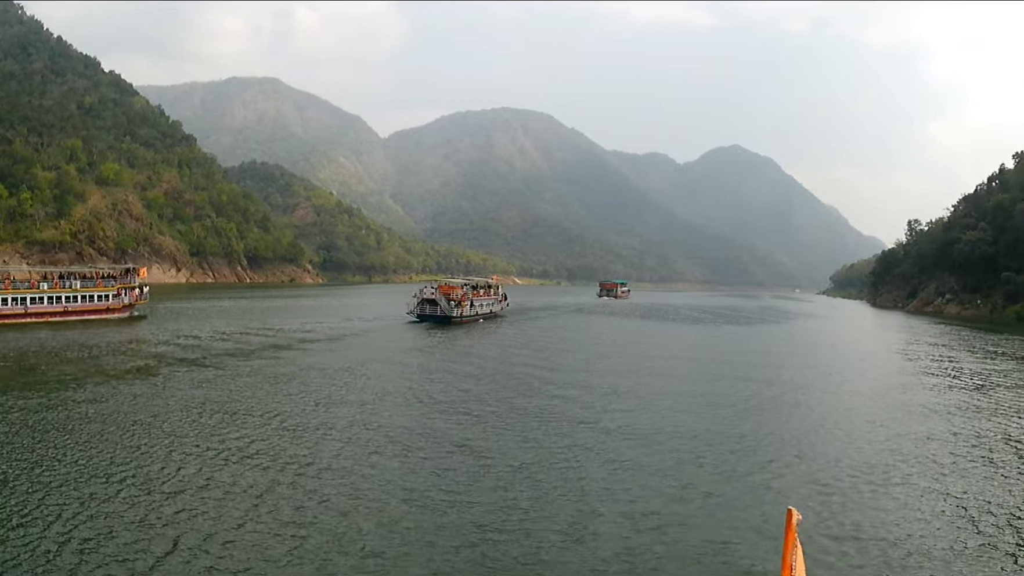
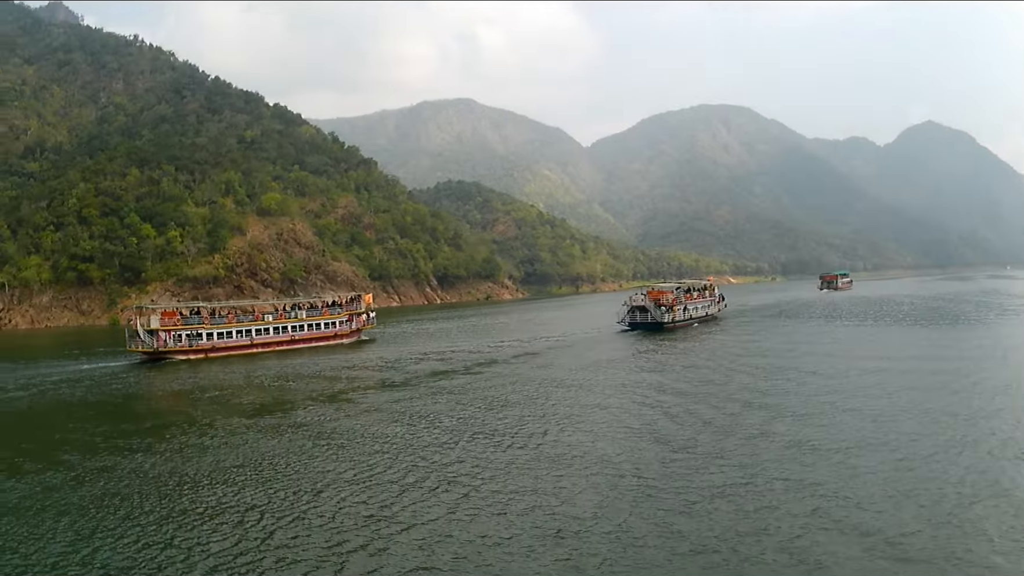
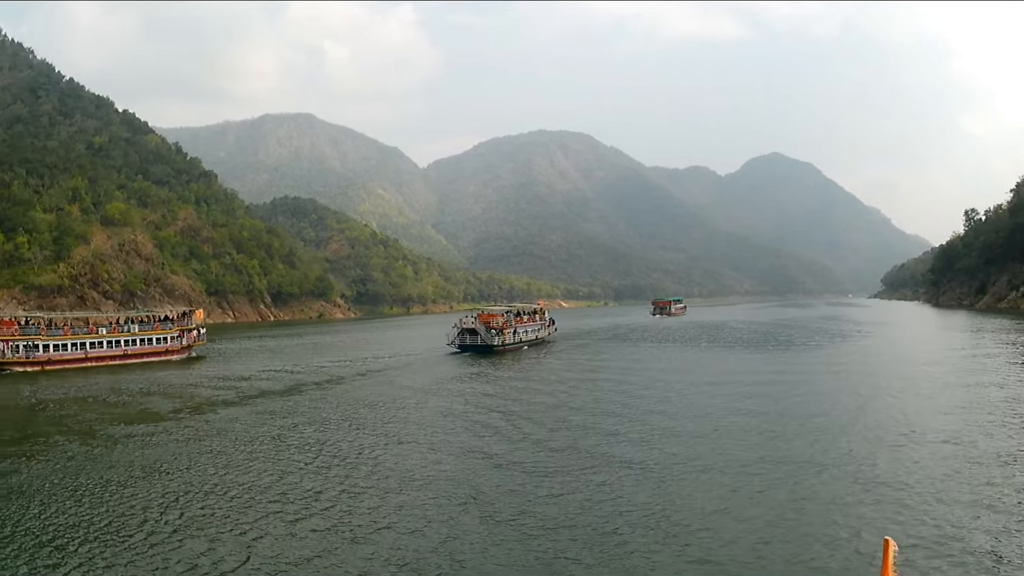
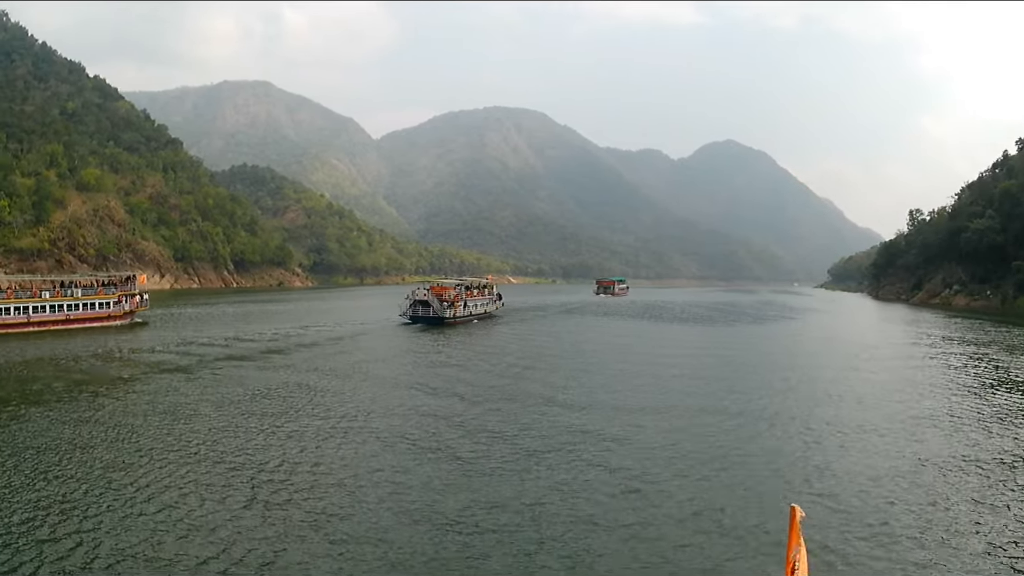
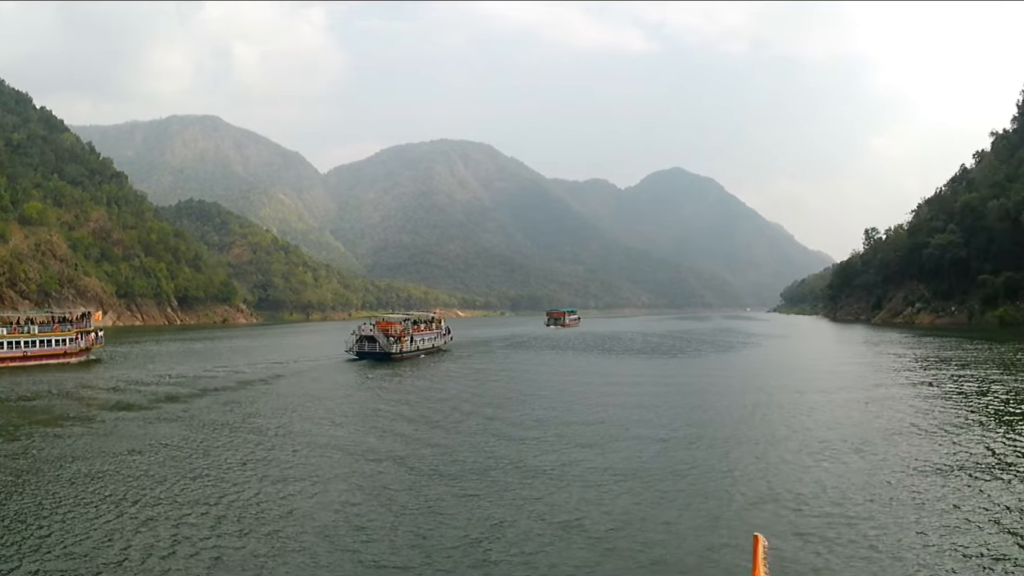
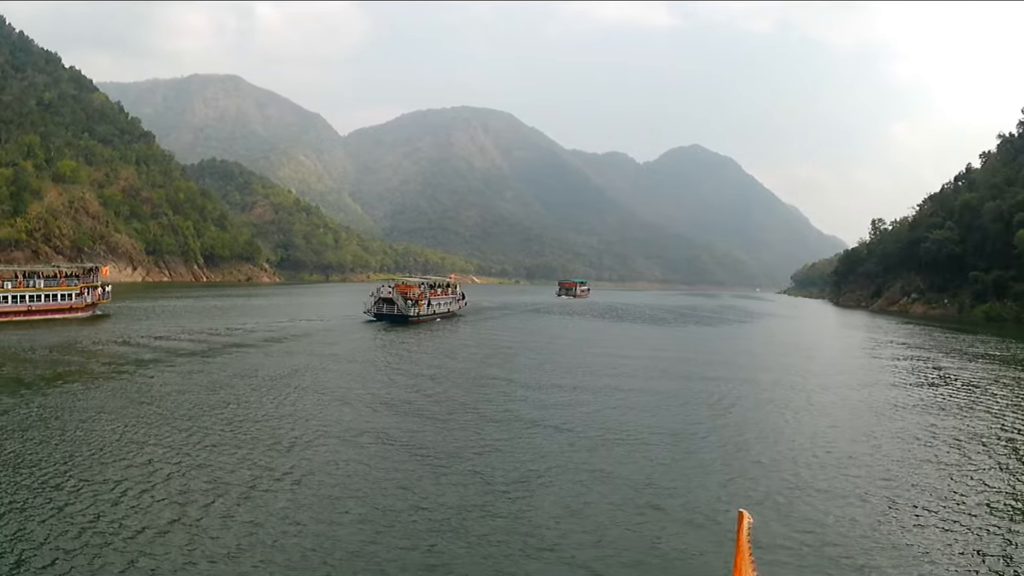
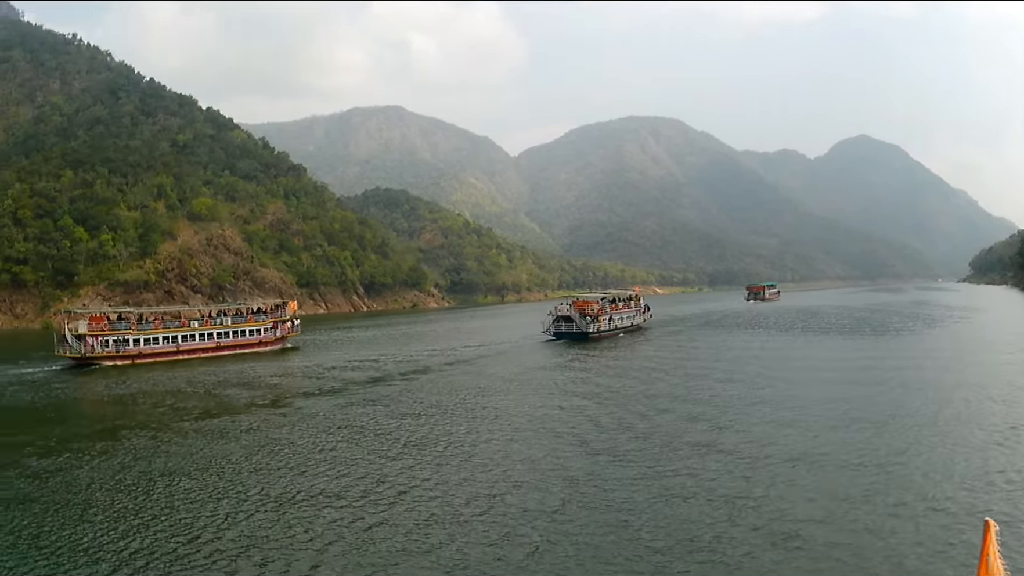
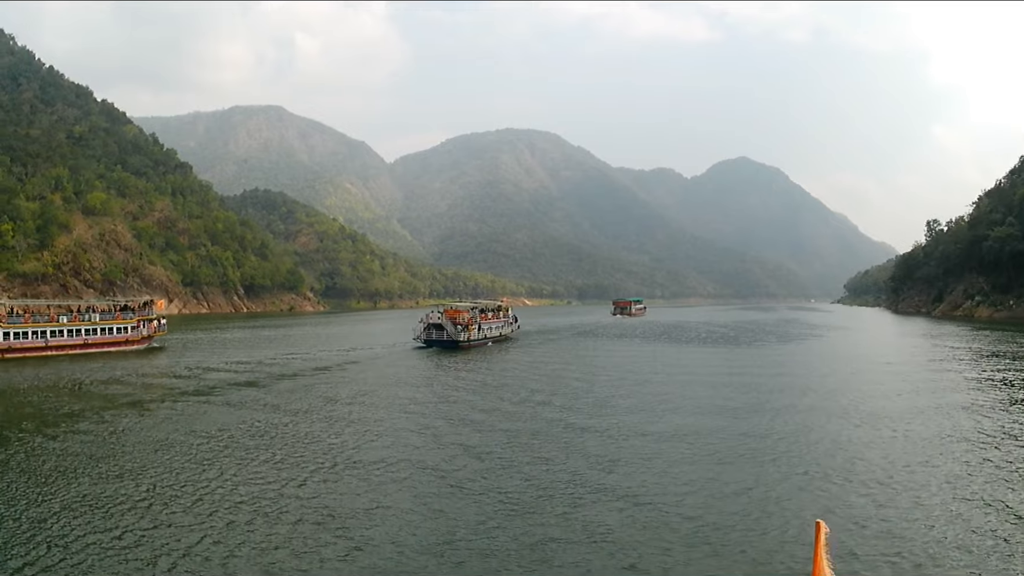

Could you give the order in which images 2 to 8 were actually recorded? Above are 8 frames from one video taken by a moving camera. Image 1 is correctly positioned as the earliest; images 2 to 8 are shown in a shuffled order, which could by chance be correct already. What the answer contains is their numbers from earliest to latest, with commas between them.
6, 4, 8, 5, 3, 7, 2
